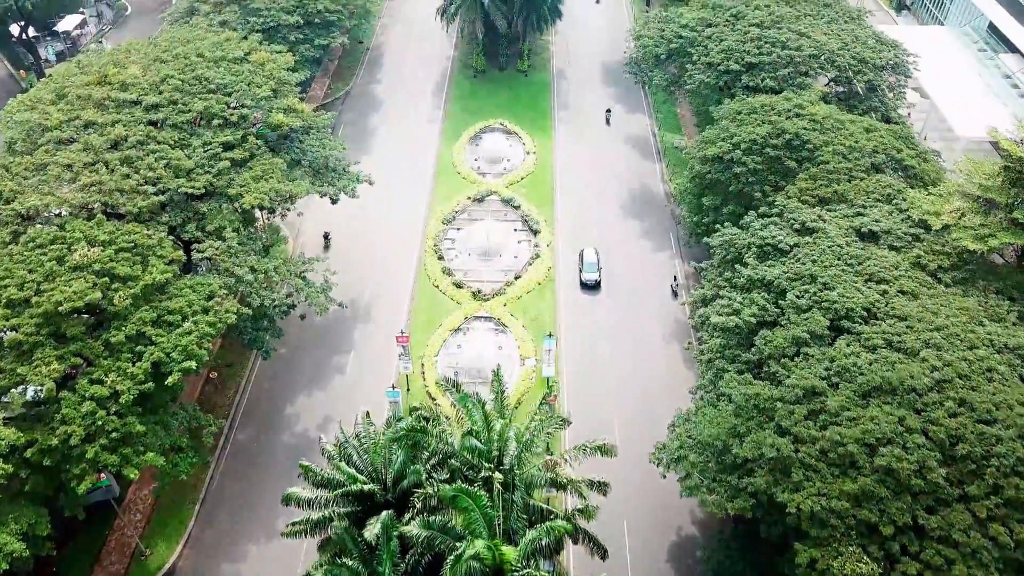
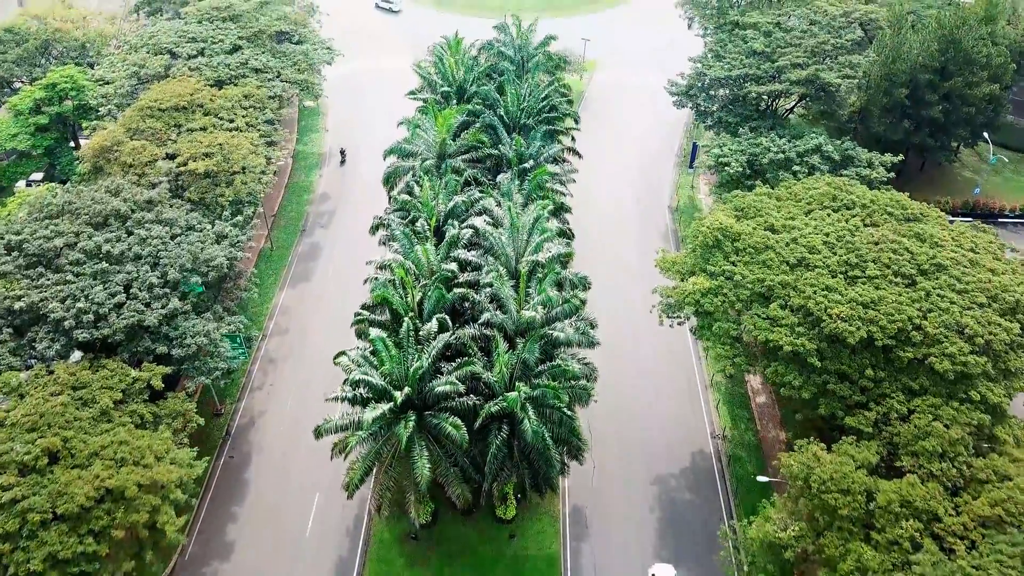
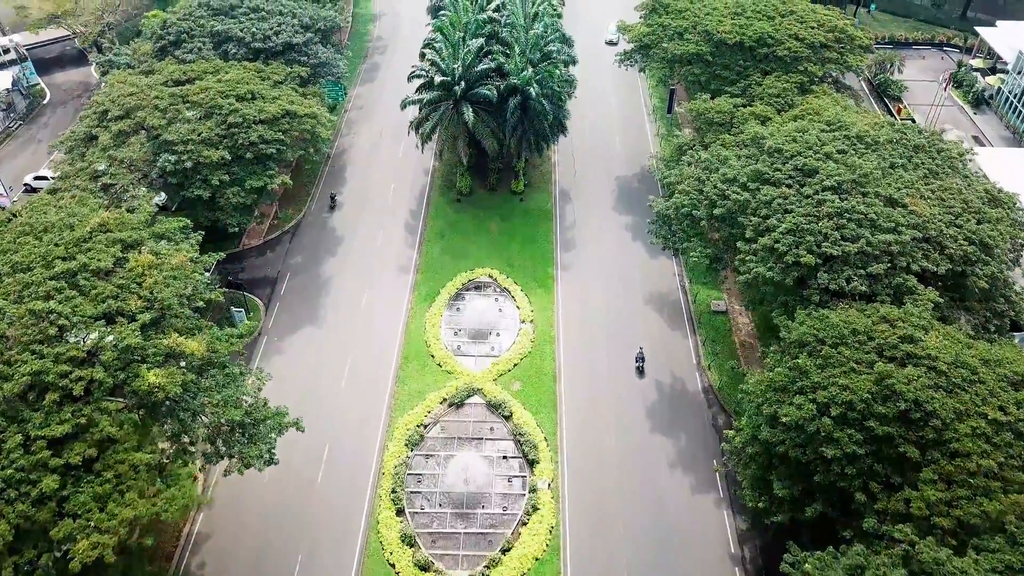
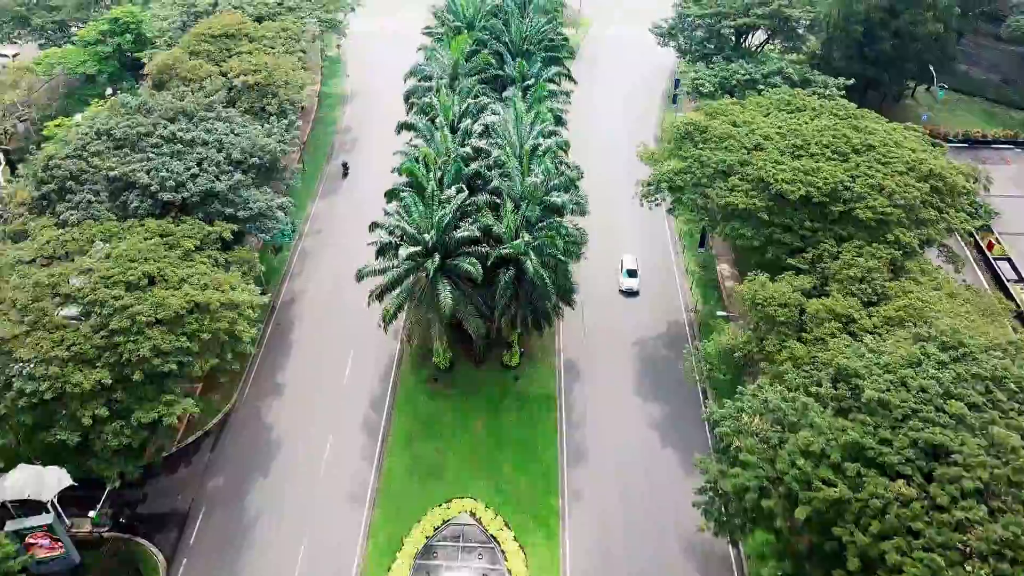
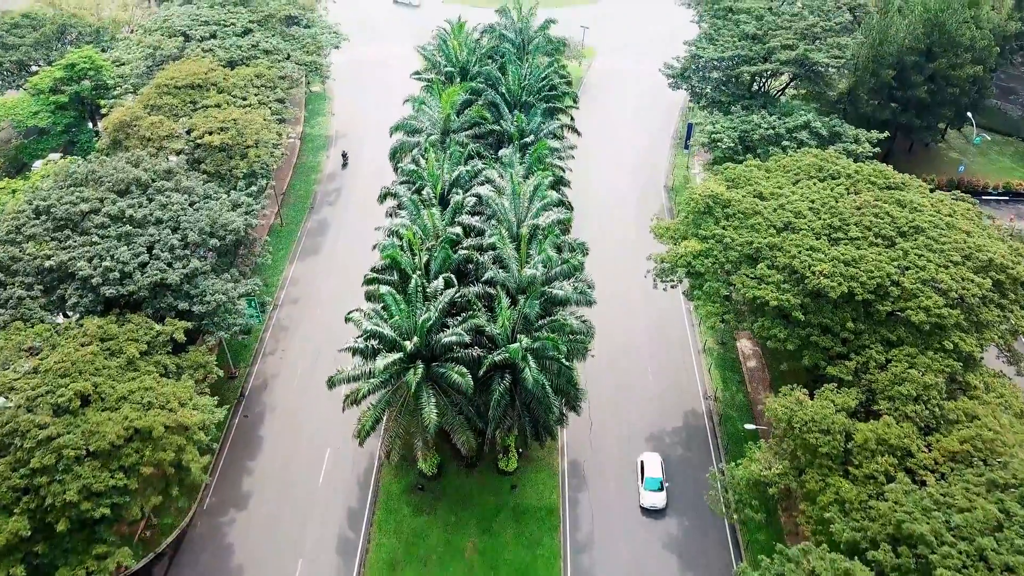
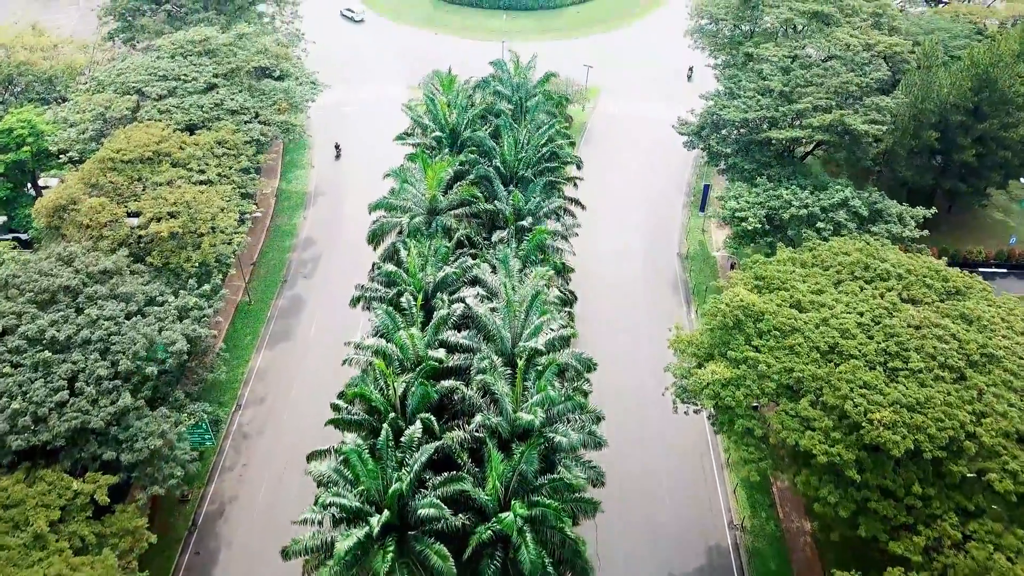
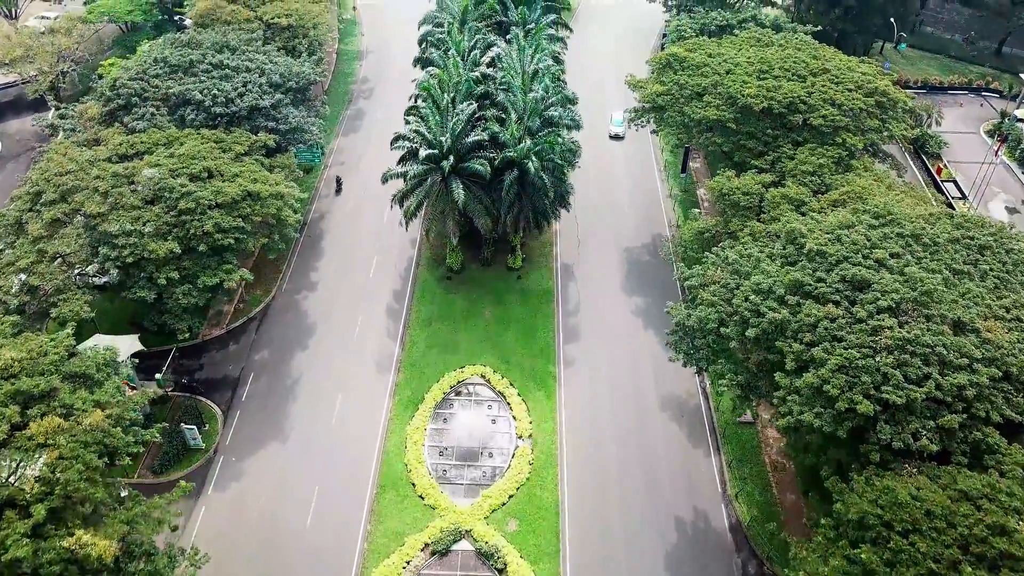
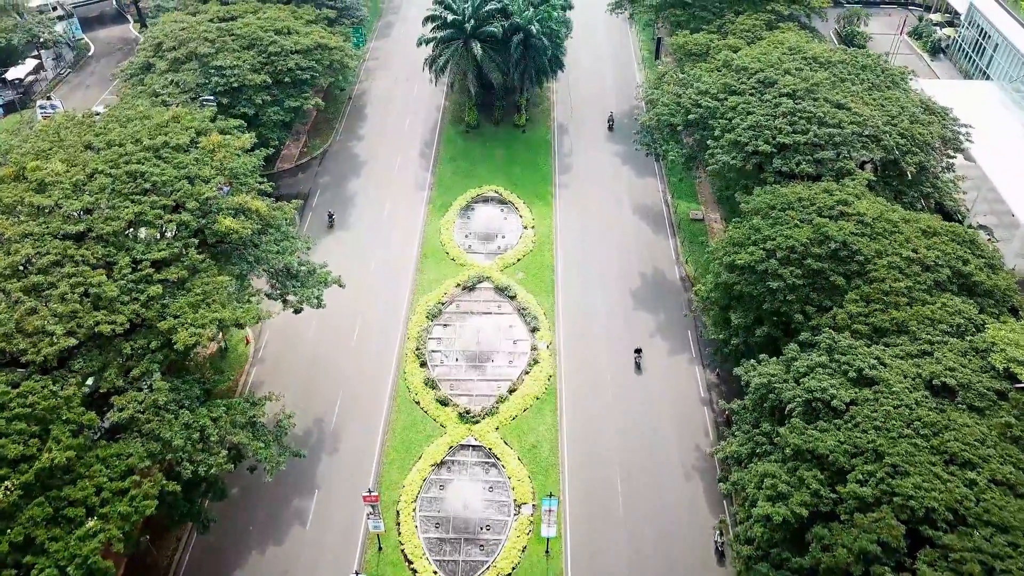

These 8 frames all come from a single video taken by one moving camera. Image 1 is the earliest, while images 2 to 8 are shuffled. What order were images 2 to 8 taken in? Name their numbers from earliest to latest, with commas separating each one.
8, 3, 7, 4, 5, 2, 6
